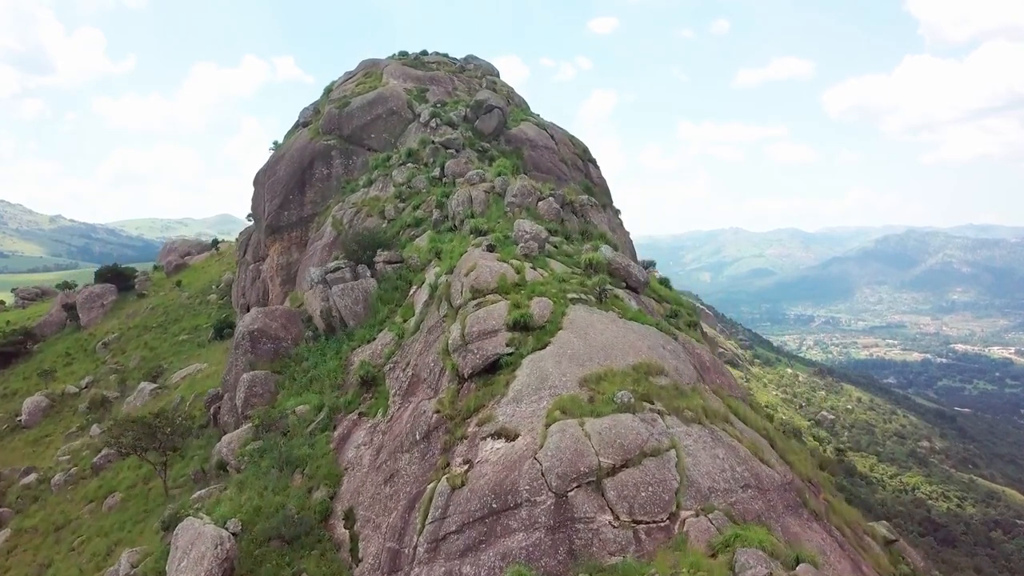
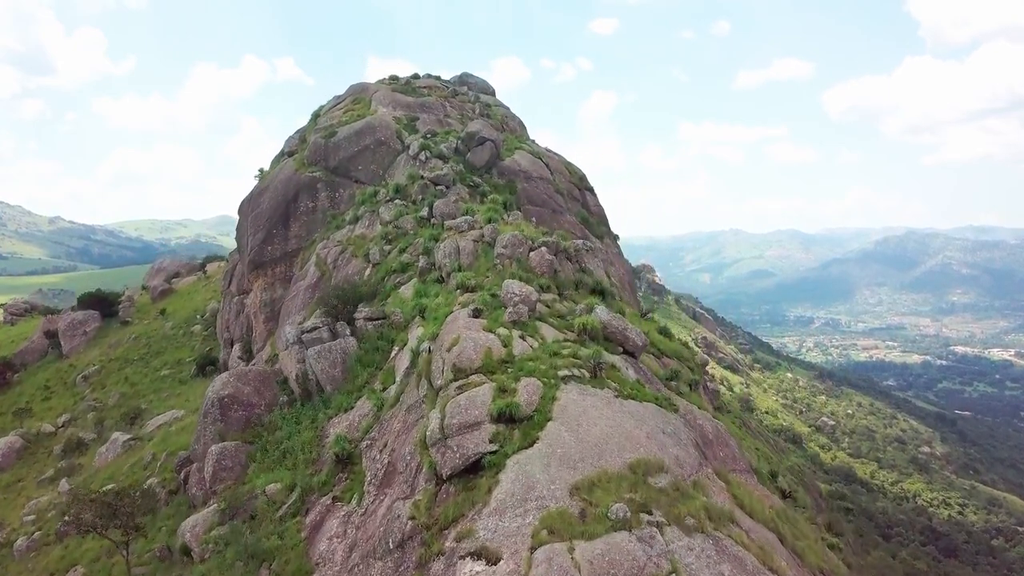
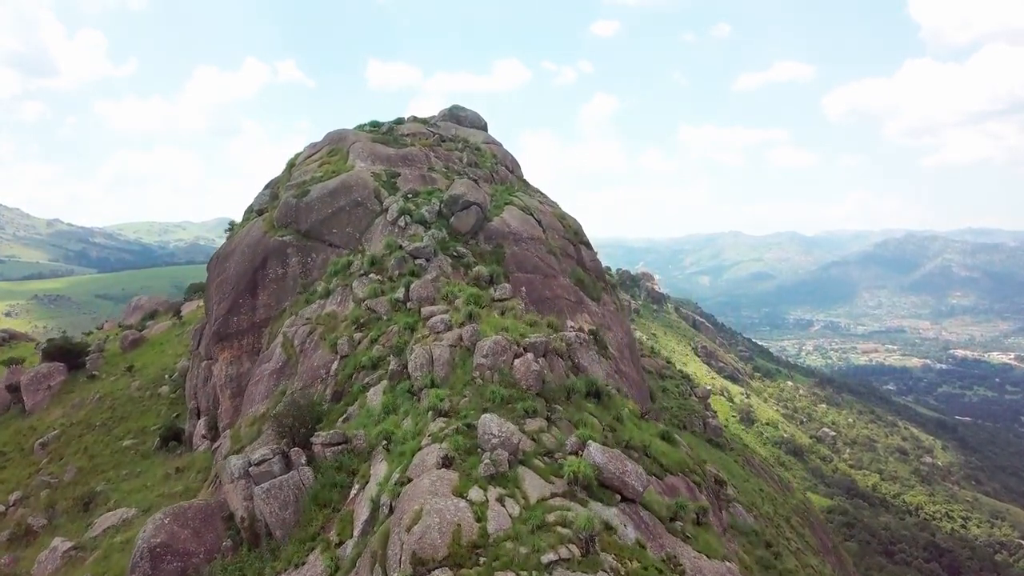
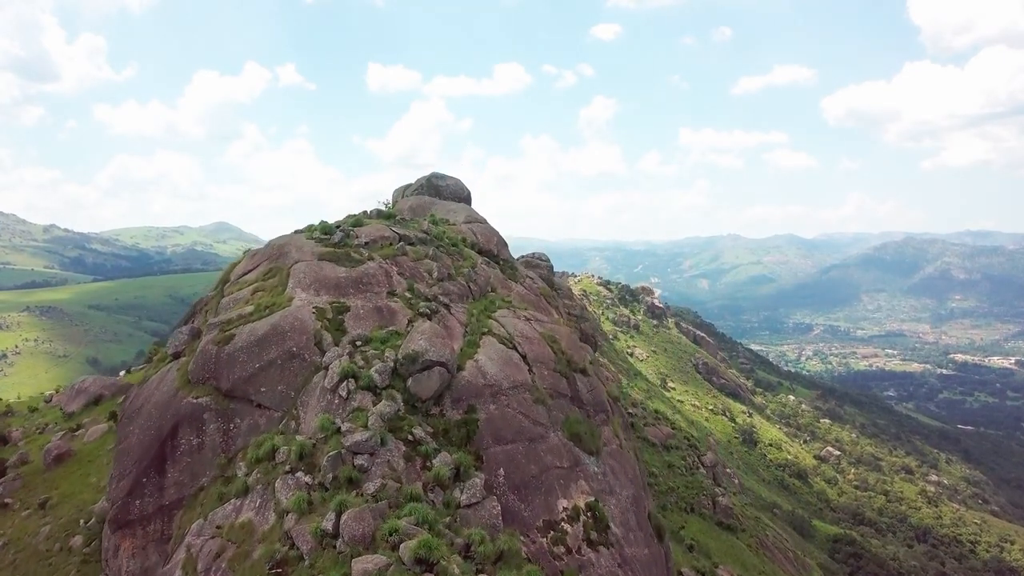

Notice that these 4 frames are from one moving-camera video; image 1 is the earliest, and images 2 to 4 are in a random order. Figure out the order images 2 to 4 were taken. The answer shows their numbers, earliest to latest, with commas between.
2, 3, 4
